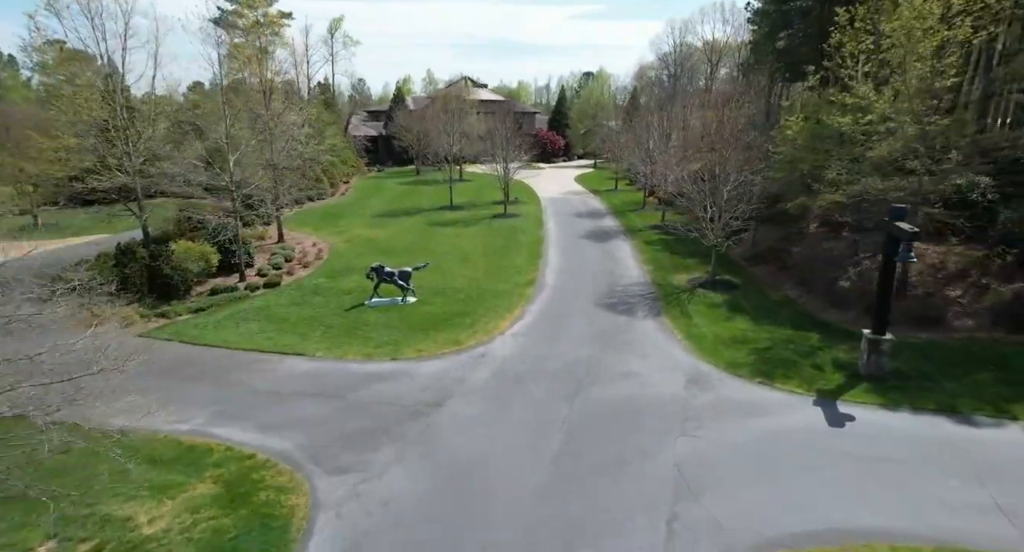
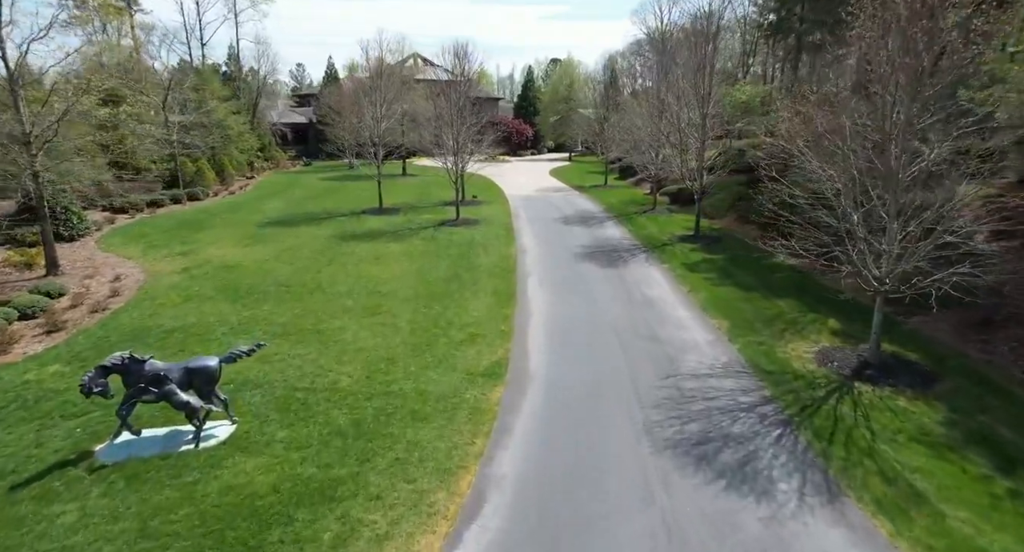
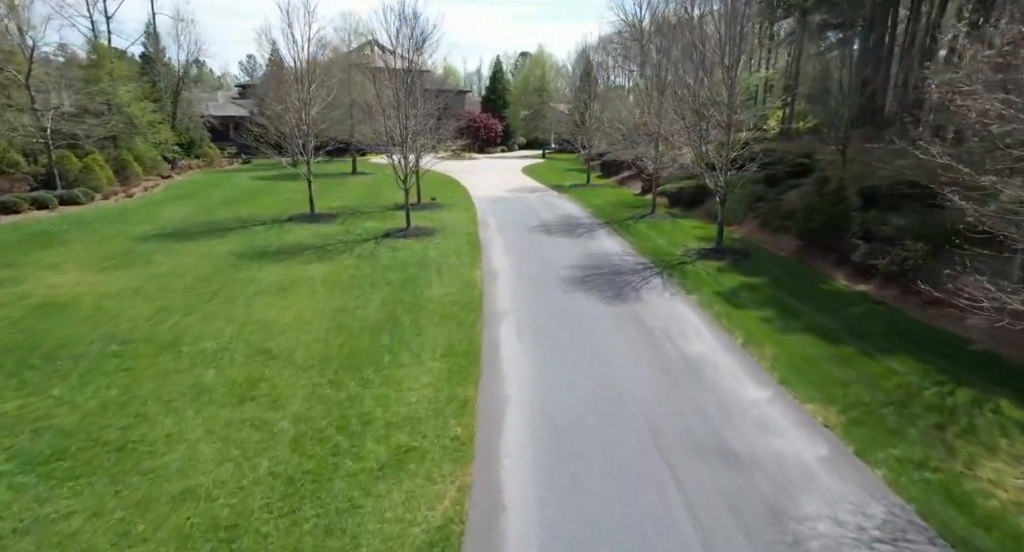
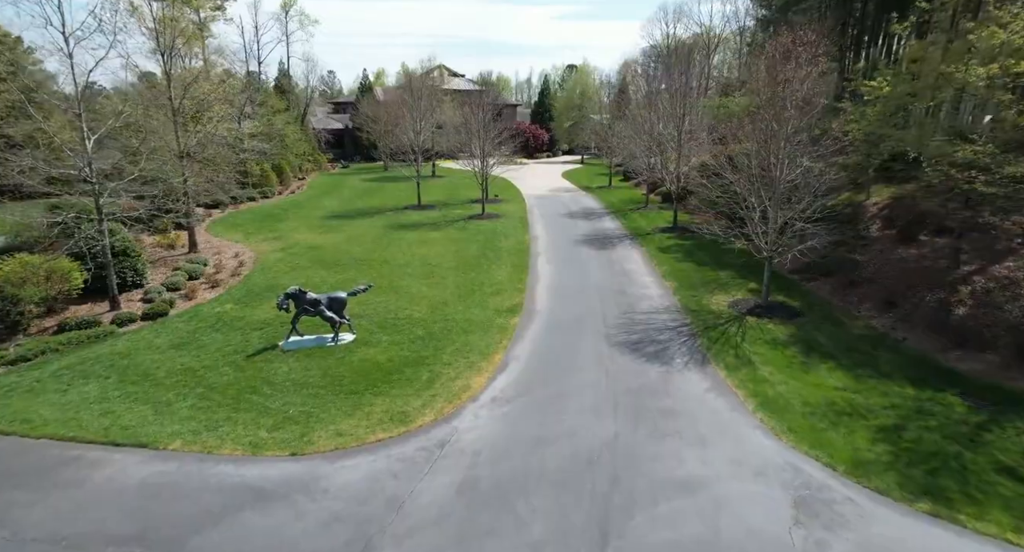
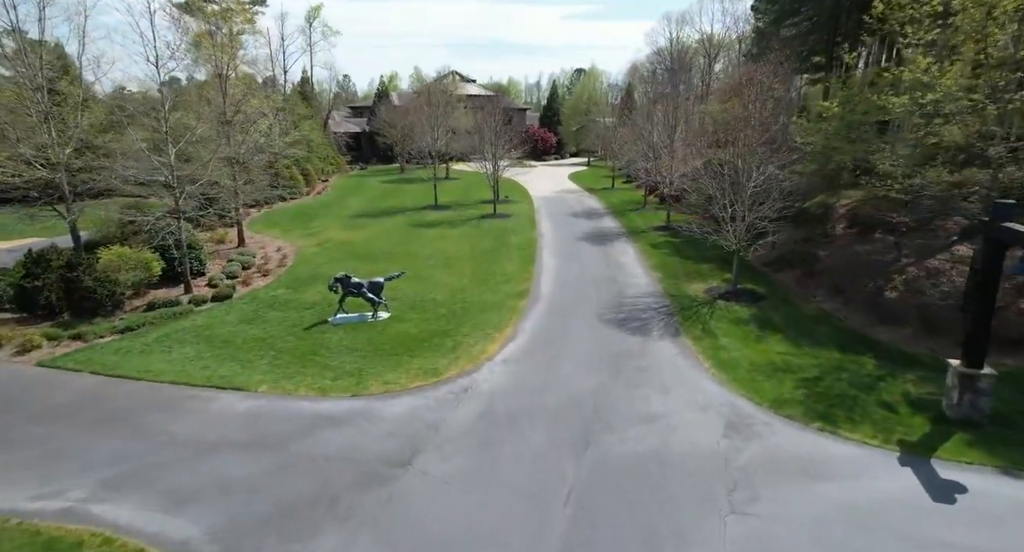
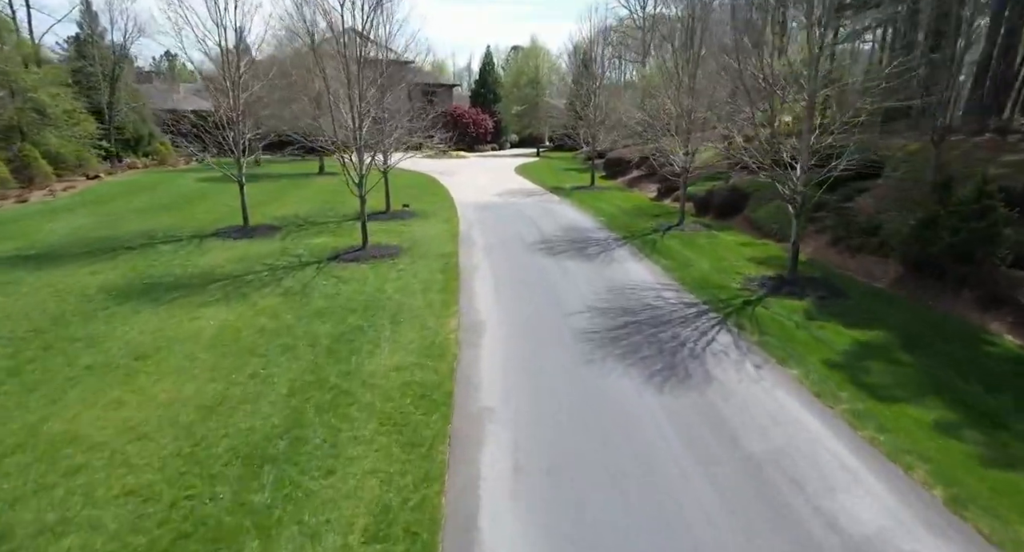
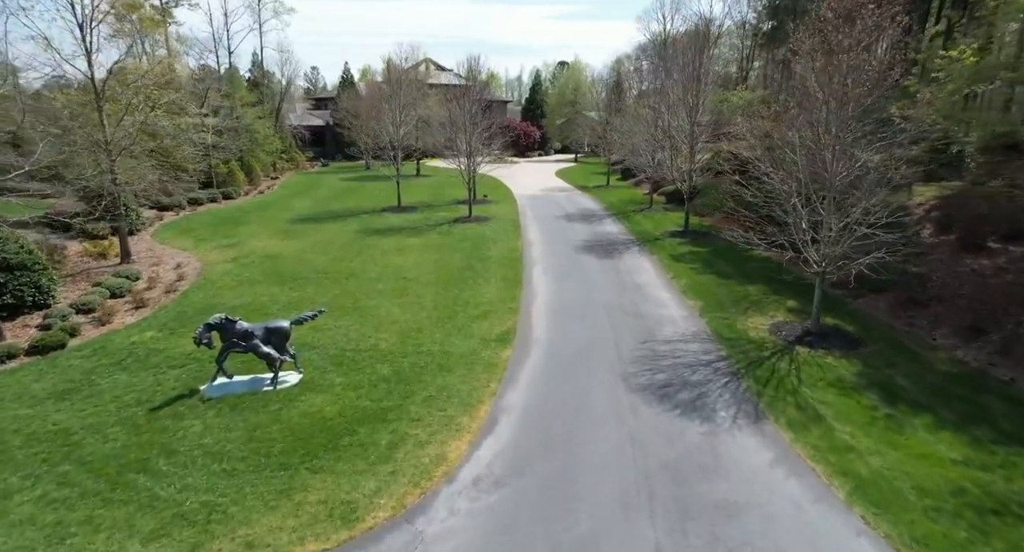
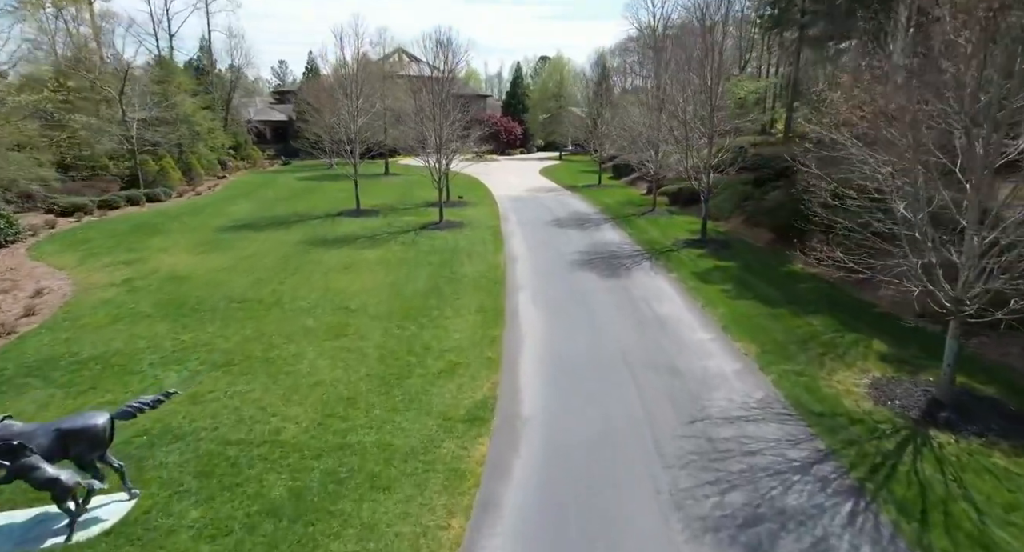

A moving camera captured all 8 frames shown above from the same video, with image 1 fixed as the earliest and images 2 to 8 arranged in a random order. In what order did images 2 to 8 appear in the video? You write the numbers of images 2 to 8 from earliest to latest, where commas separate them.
5, 4, 7, 2, 8, 3, 6
